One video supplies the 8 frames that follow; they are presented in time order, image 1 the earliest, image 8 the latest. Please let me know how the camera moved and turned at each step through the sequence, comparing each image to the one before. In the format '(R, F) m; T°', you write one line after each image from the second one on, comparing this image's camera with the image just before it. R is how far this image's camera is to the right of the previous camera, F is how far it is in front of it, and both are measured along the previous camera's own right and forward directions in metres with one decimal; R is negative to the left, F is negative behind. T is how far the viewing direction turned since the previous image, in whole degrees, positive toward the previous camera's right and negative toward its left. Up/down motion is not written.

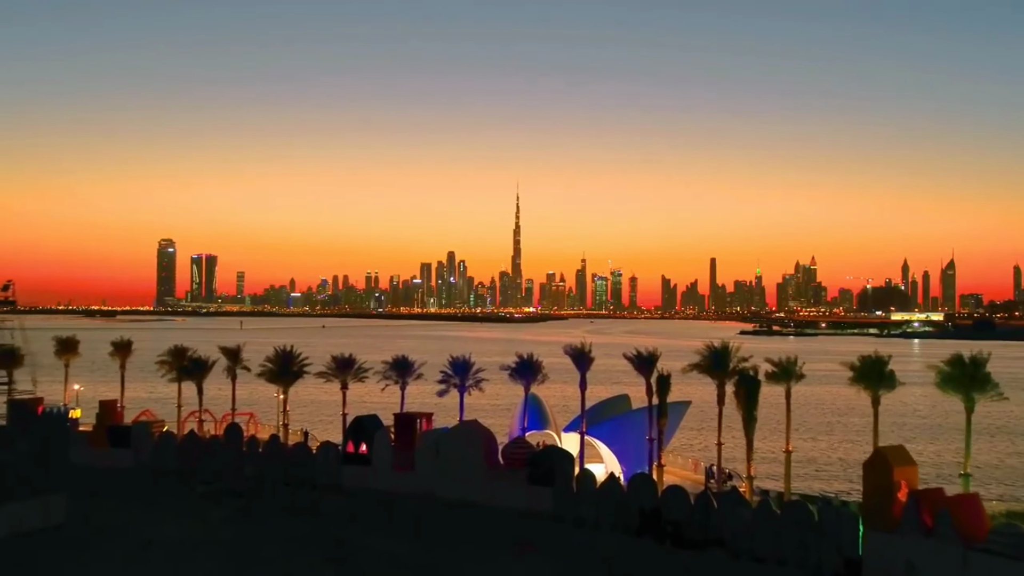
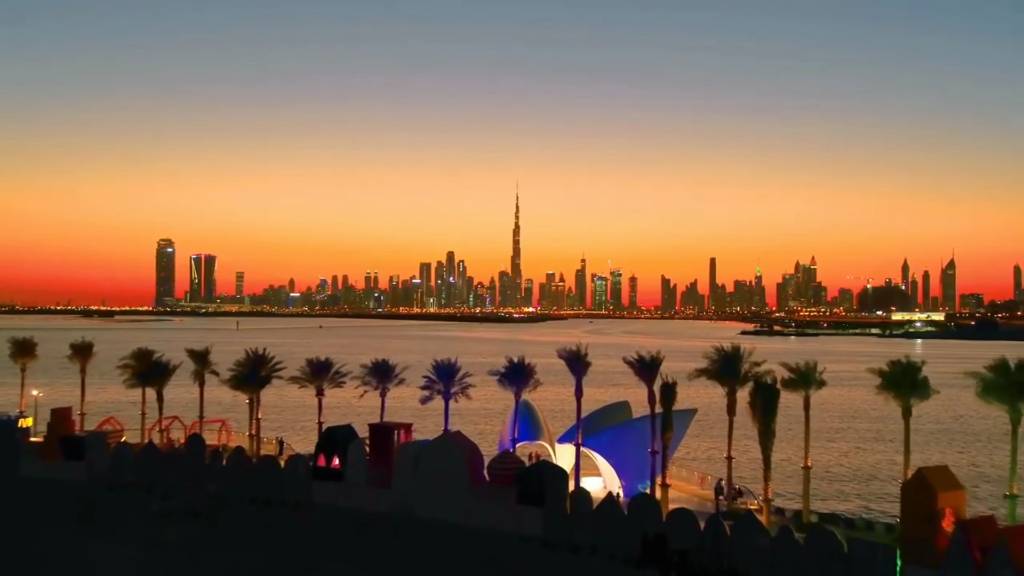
(+0.2, +2.2) m; 0°
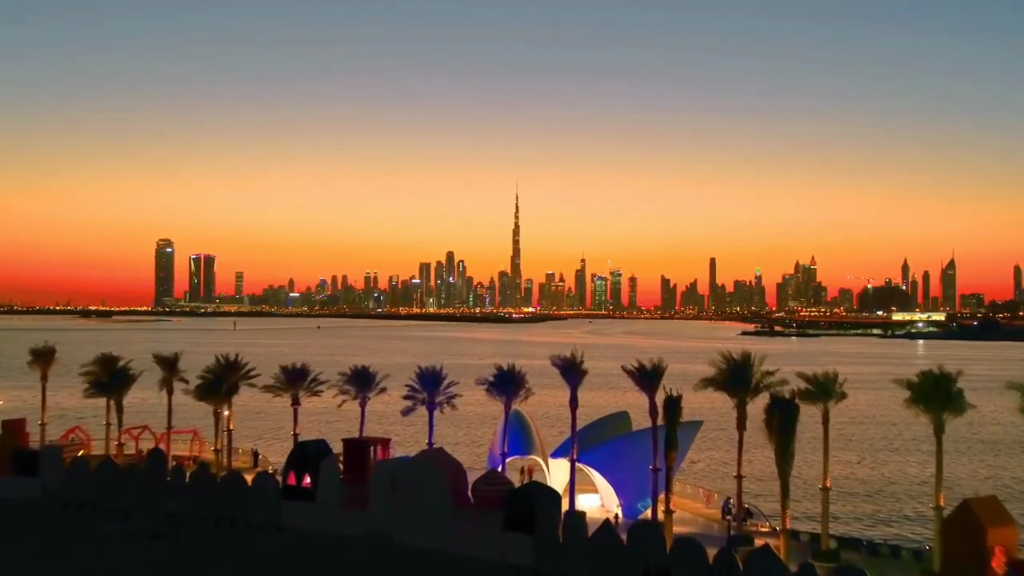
(+0.2, +1.9) m; 0°
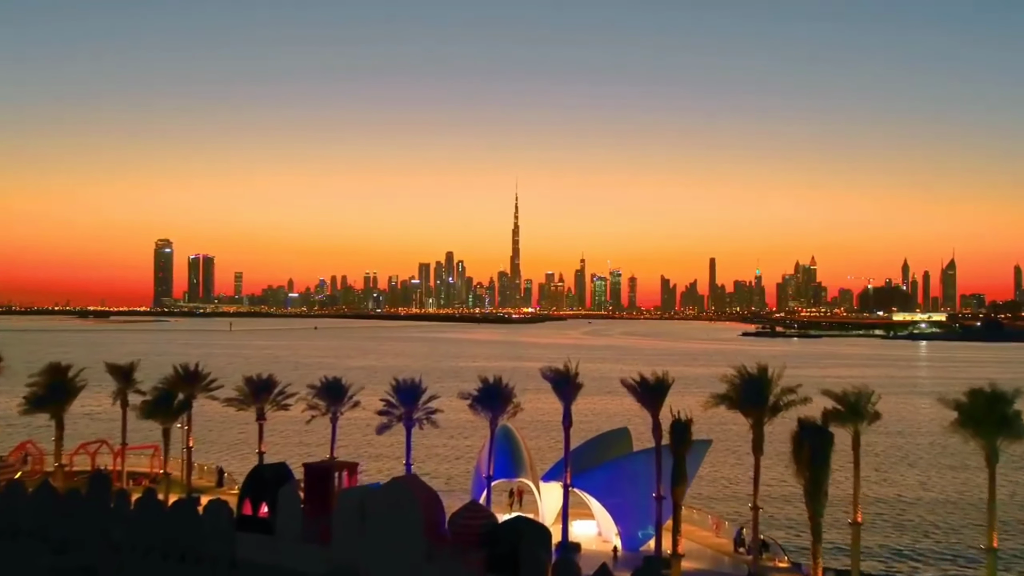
(+0.2, +2.3) m; 0°
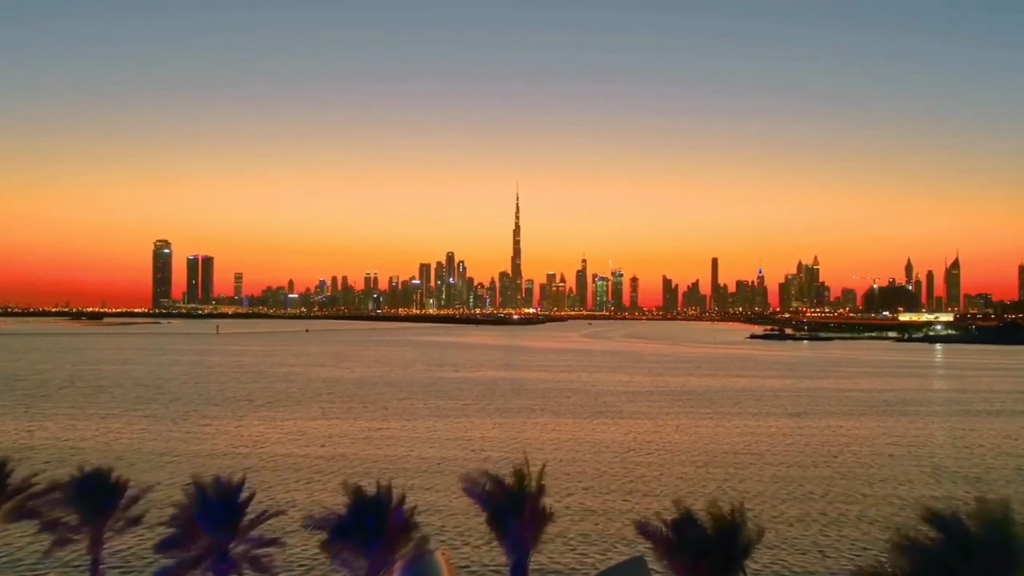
(+0.9, +9.6) m; 0°
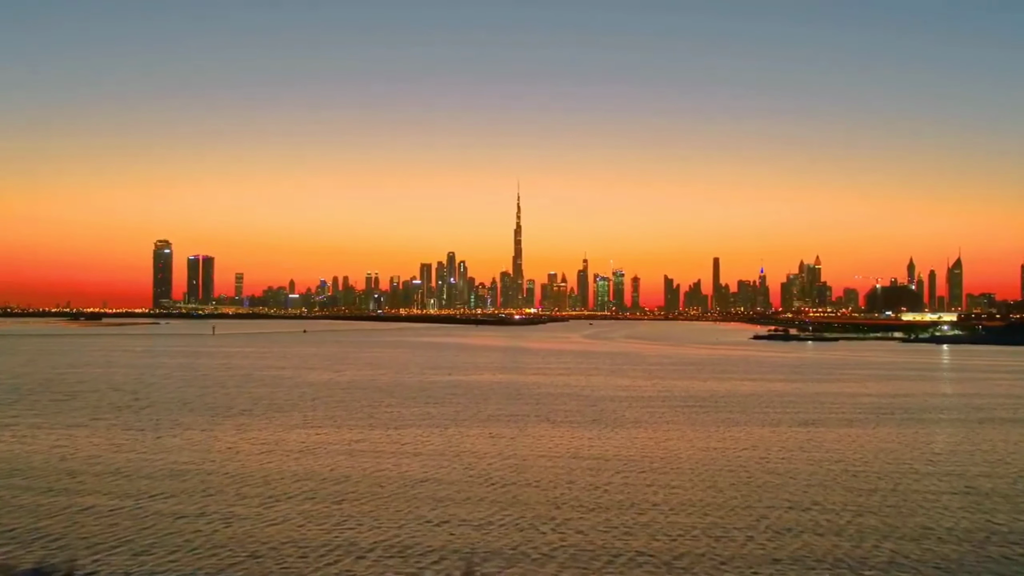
(+0.3, +3.3) m; 0°
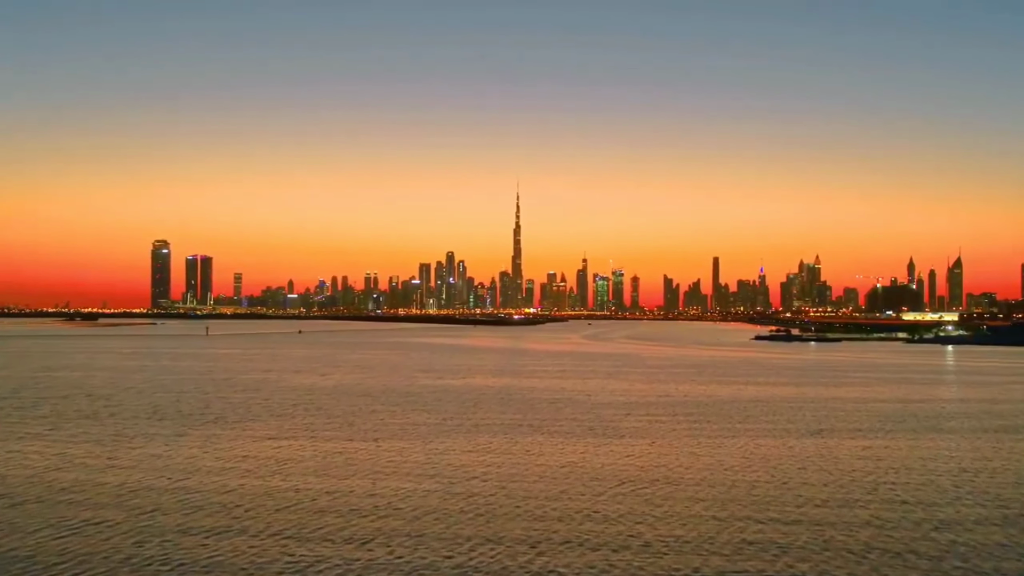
(+0.4, +3.4) m; 0°
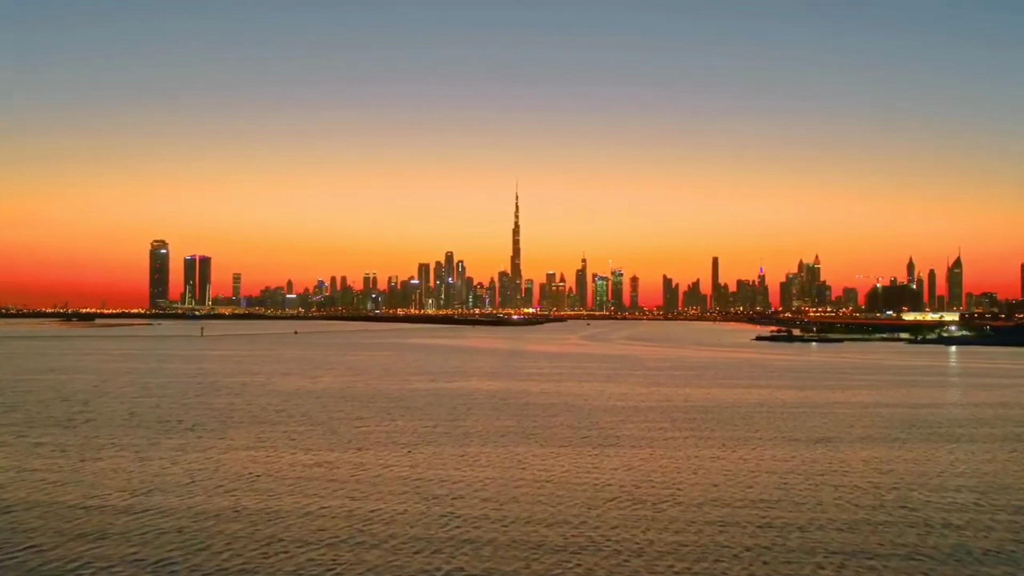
(+0.3, +2.5) m; 0°
